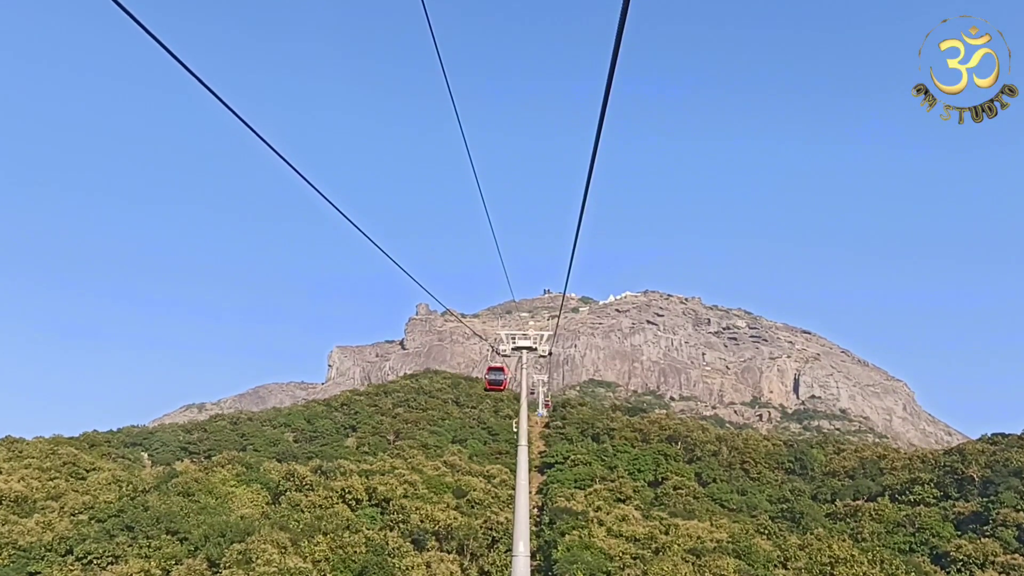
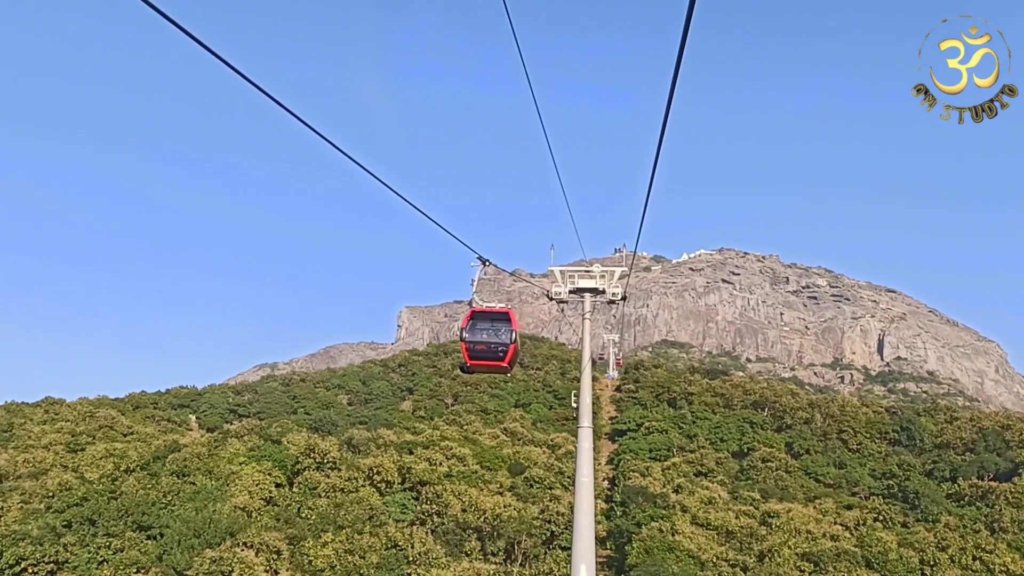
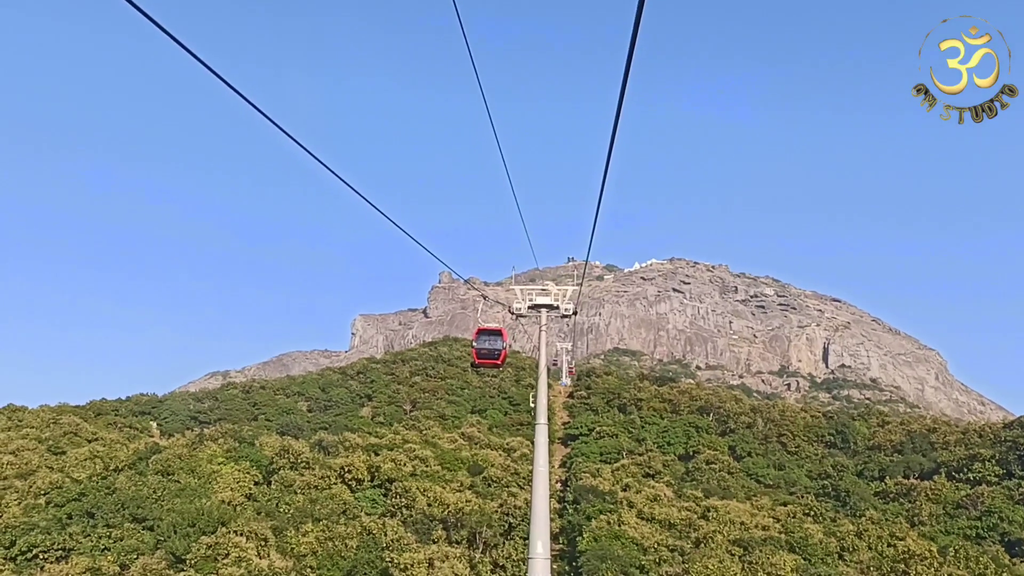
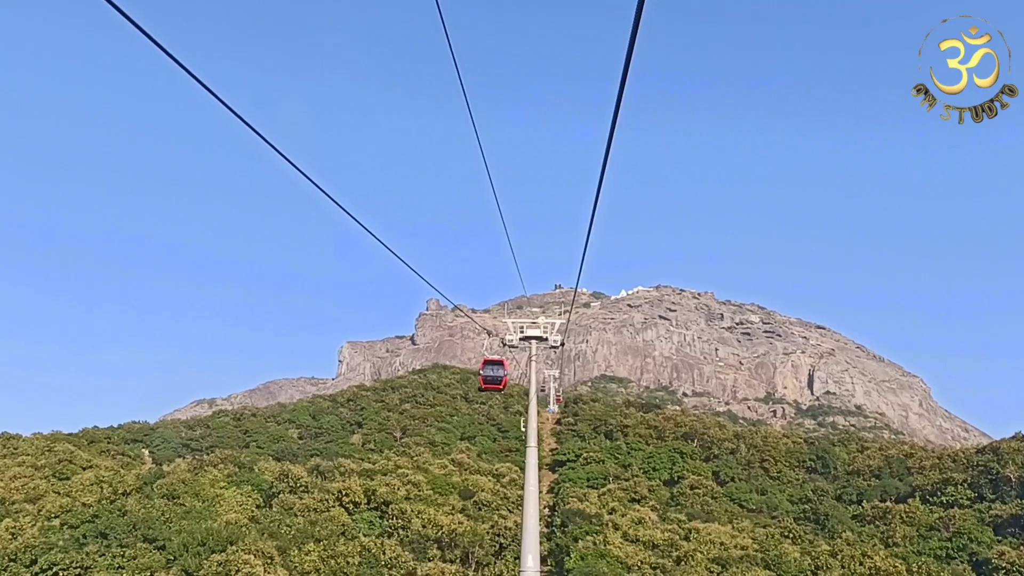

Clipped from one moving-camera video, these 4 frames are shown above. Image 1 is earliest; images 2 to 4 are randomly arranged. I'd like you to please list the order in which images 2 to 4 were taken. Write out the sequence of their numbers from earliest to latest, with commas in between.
4, 3, 2
